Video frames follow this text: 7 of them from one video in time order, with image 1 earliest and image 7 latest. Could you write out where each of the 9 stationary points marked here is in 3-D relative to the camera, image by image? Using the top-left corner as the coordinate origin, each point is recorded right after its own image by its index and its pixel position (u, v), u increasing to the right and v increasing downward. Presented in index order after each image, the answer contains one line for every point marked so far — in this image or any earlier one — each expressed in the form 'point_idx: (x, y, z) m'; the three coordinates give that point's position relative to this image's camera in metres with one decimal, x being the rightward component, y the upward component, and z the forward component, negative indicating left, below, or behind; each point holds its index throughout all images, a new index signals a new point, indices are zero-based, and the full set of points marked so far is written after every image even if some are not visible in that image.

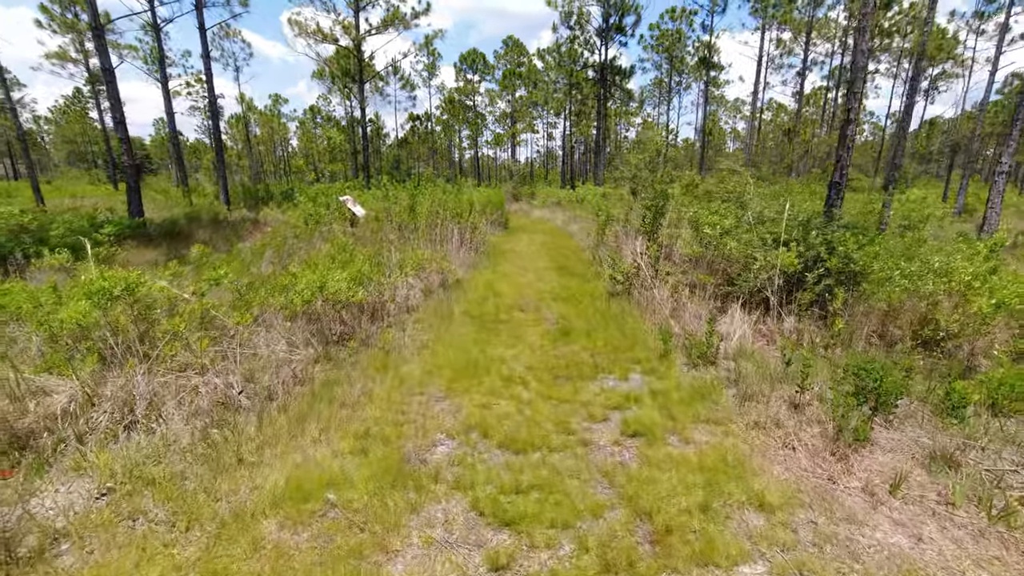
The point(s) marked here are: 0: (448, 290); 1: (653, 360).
0: (-0.8, -0.1, +6.0) m
1: (+1.2, -0.6, +3.8) m
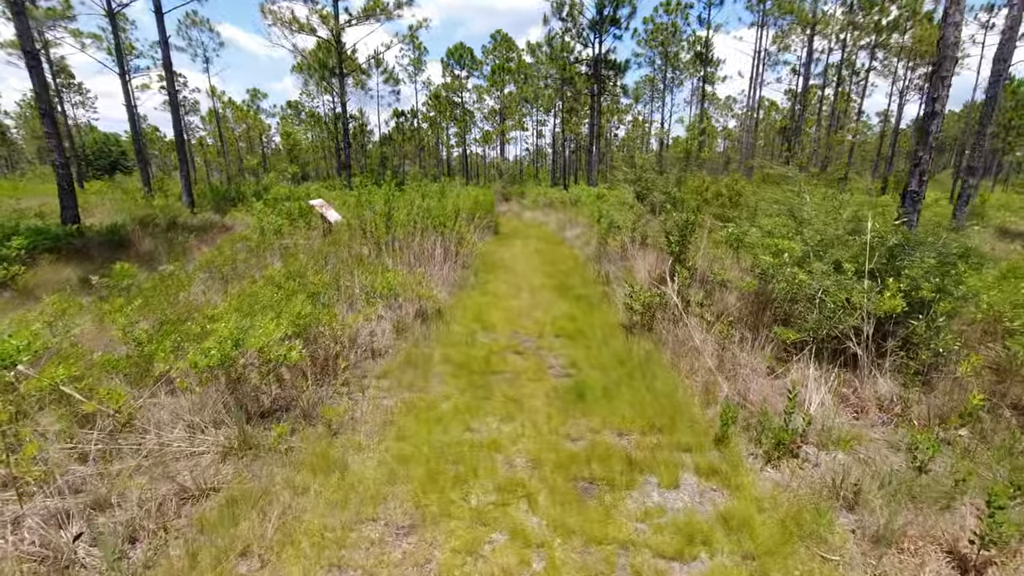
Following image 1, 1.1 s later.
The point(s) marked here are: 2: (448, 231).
0: (-0.9, -0.4, +4.8) m
1: (+1.2, -1.0, +2.7) m
2: (-1.1, +1.0, +7.7) m
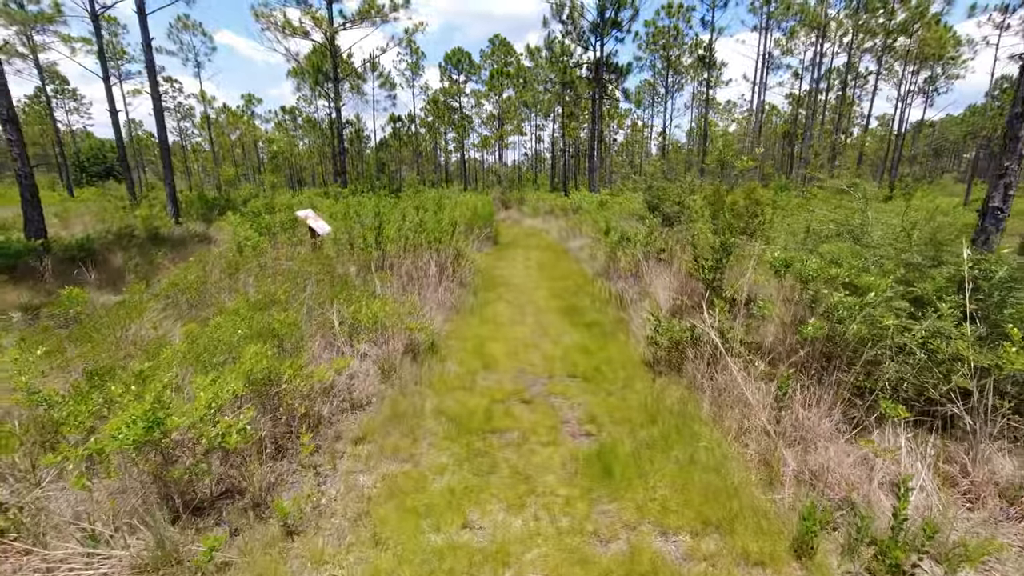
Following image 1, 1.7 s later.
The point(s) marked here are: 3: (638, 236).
0: (-0.9, -0.7, +4.1) m
1: (+1.2, -1.2, +2.0) m
2: (-1.1, +0.6, +7.0) m
3: (+2.2, +0.9, +8.1) m
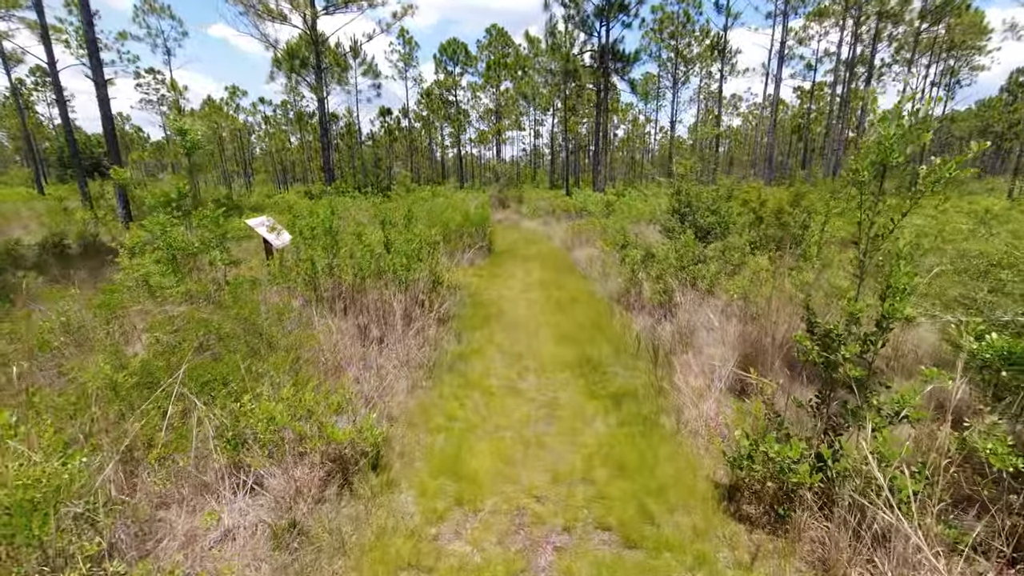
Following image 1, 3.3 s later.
0: (-0.9, -1.2, +2.5) m
1: (+1.2, -1.7, +0.4) m
2: (-1.1, +0.2, +5.4) m
3: (+2.2, +0.4, +6.4) m
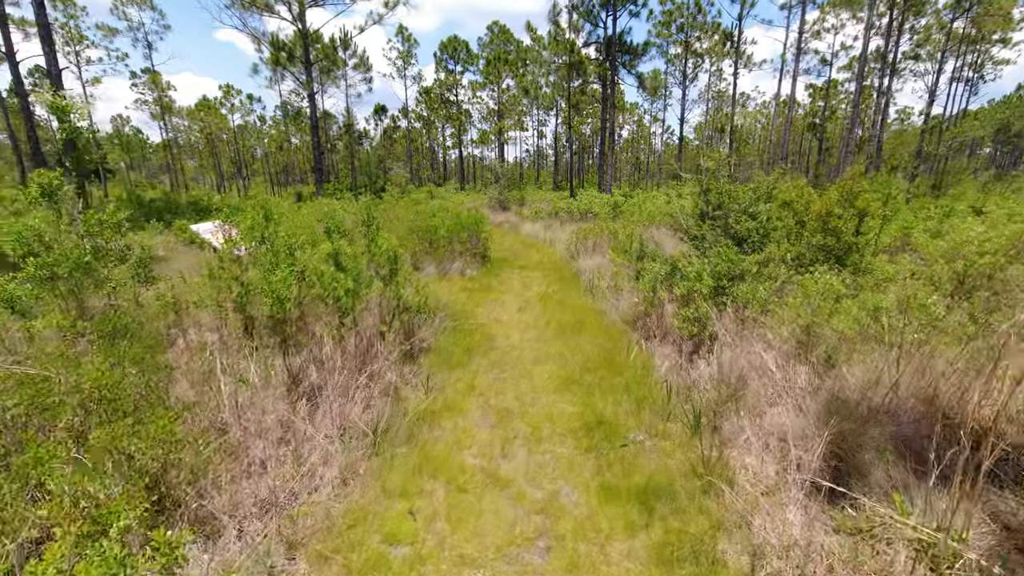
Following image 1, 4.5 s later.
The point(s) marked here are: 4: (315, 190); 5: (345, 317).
0: (-1.1, -1.4, +1.2) m
1: (+1.0, -2.0, -0.9) m
2: (-1.3, -0.1, +4.1) m
3: (+2.1, +0.2, +5.1) m
4: (-8.5, +4.3, +19.4) m
5: (-1.5, -0.3, +3.9) m
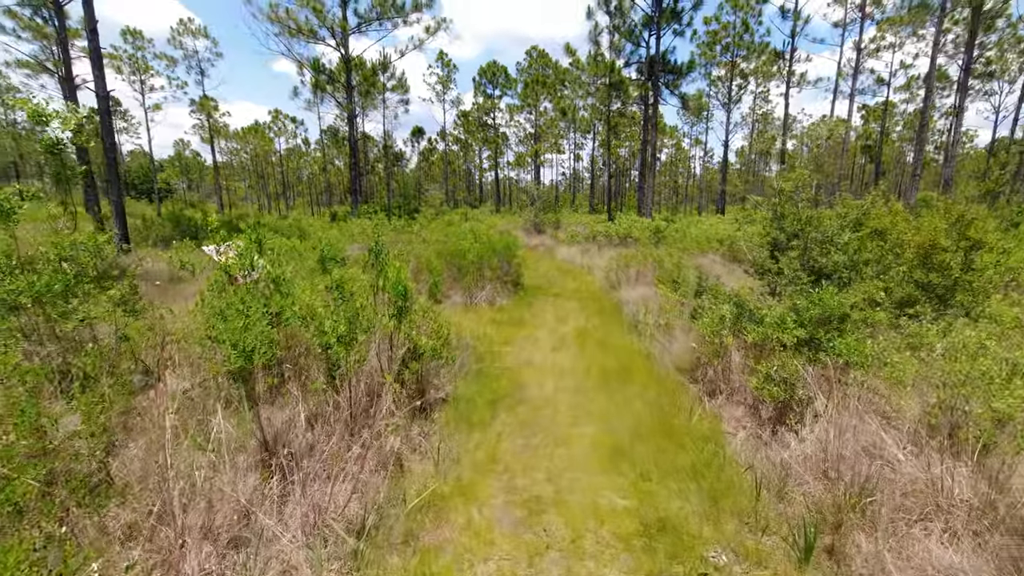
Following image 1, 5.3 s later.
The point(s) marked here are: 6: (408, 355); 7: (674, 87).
0: (-1.0, -1.6, +0.4) m
1: (+0.9, -2.1, -1.9) m
2: (-1.0, -0.4, +3.4) m
3: (+2.4, -0.2, +4.2) m
4: (-7.0, +3.4, +19.4) m
5: (-1.2, -0.6, +3.2) m
6: (-0.8, -0.5, +3.7) m
7: (+6.9, +8.6, +19.2) m
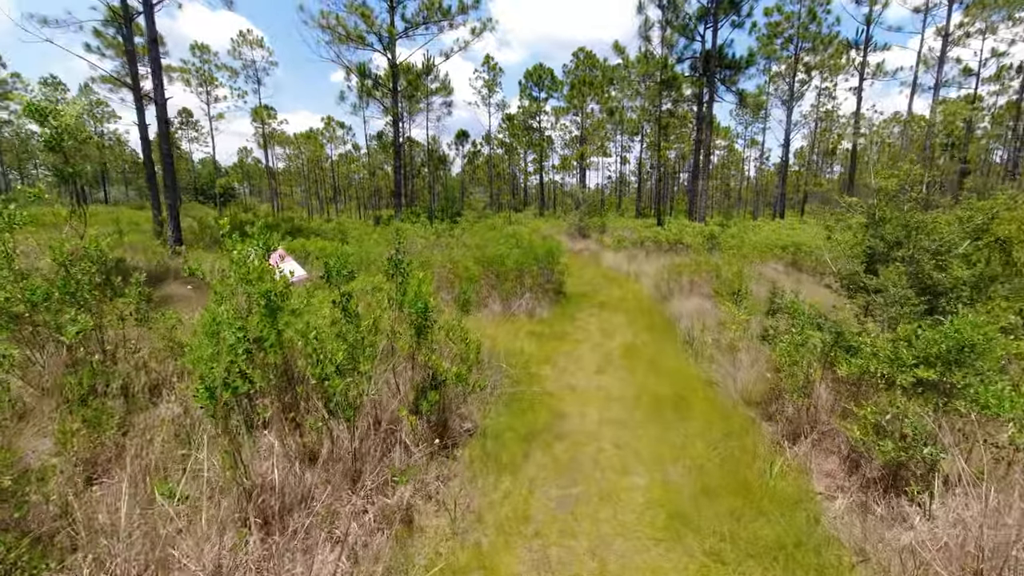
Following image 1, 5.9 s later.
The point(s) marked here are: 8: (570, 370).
0: (-1.1, -1.7, -0.1) m
1: (+0.6, -2.2, -2.5) m
2: (-0.8, -0.5, +2.9) m
3: (+2.7, -0.4, +3.4) m
4: (-5.2, +3.3, +19.4) m
5: (-1.0, -0.7, +2.7) m
6: (-0.6, -0.6, +3.1) m
7: (+8.8, +8.2, +17.9) m
8: (+0.6, -0.9, +5.1) m
